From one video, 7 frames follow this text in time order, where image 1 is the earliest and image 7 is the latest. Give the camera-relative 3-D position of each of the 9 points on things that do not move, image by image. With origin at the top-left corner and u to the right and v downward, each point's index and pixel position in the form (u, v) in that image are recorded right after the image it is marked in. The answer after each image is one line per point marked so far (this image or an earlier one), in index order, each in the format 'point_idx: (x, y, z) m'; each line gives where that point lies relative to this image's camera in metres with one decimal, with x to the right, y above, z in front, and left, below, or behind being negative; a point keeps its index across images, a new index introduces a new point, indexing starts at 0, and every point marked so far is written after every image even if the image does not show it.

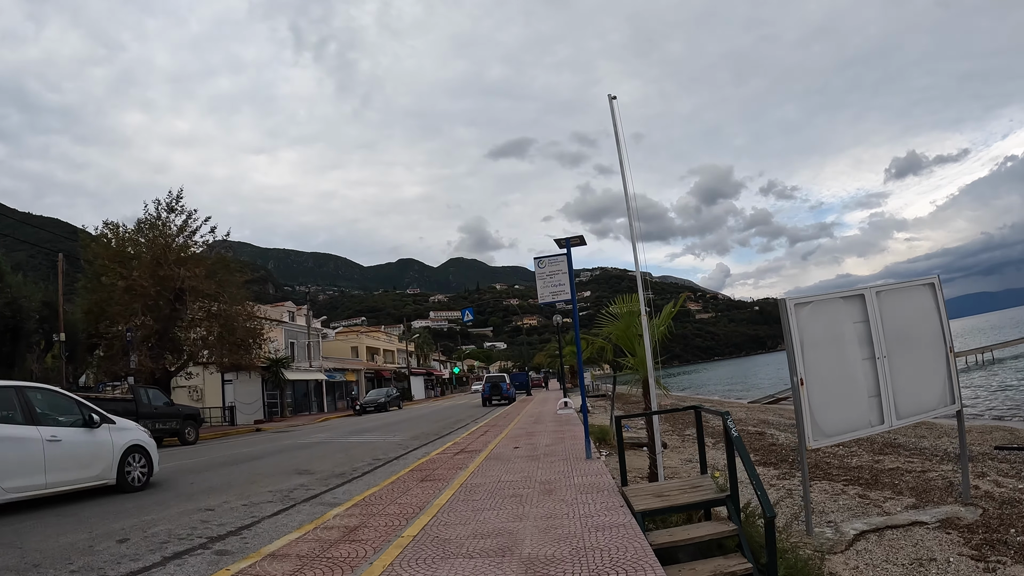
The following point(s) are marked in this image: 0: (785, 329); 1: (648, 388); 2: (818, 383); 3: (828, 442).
0: (+2.9, -0.4, +6.6) m
1: (+2.0, -1.5, +9.0) m
2: (+3.3, -1.0, +6.7) m
3: (+3.4, -1.7, +6.7) m
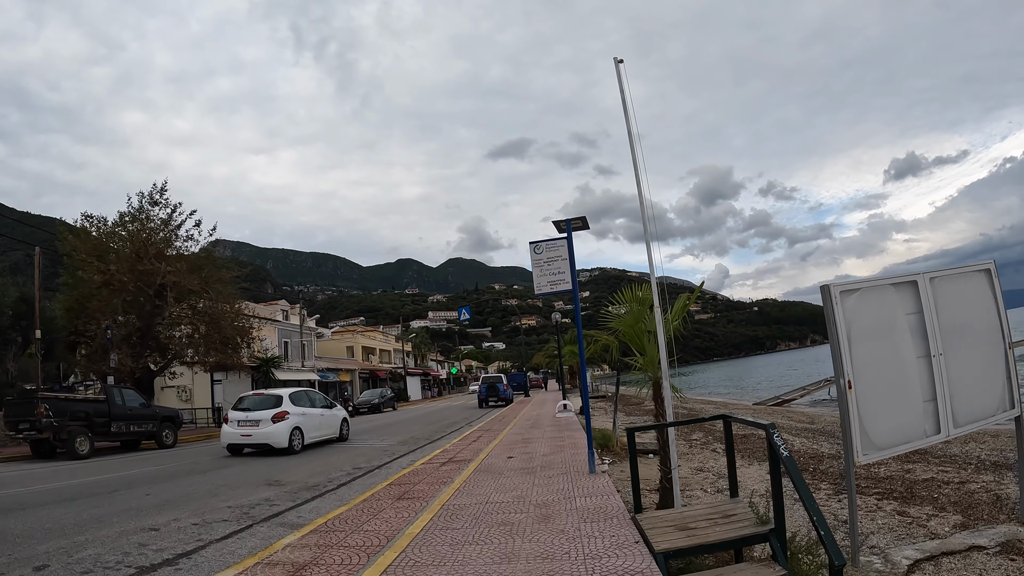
0: (+2.8, -0.3, +5.5) m
1: (+1.9, -1.4, +7.9) m
2: (+3.2, -0.9, +5.7) m
3: (+3.3, -1.5, +5.6) m
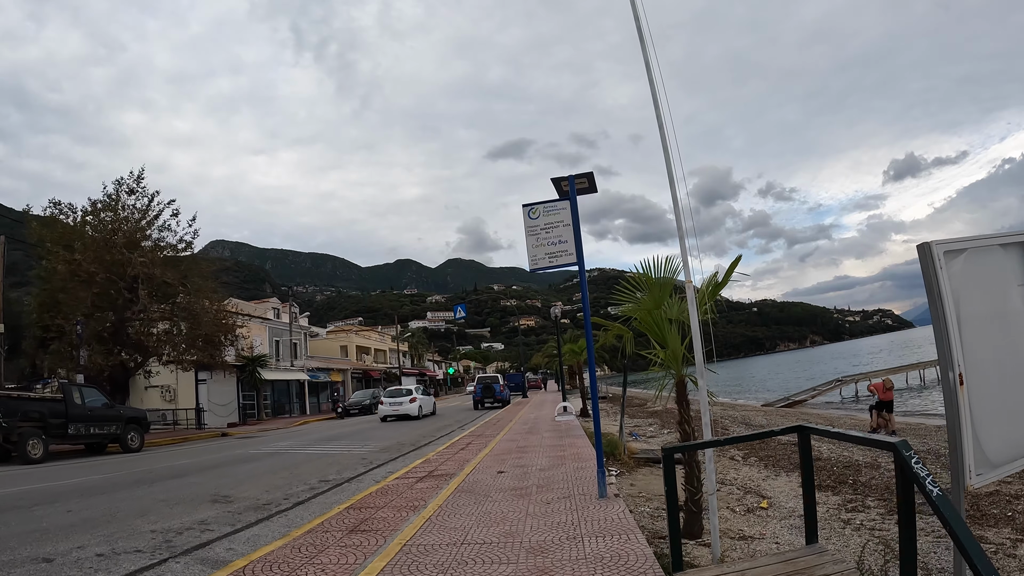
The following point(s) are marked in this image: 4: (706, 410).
0: (+2.7, 0.0, +4.0) m
1: (+1.8, -1.1, +6.4) m
2: (+3.1, -0.6, +4.2) m
3: (+3.2, -1.3, +4.1) m
4: (+1.7, -1.1, +5.6) m
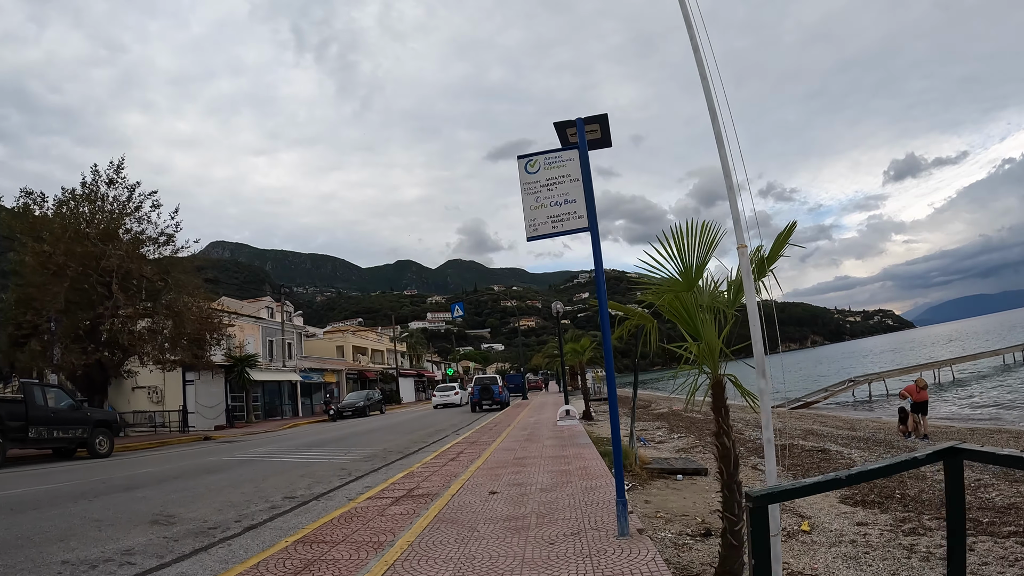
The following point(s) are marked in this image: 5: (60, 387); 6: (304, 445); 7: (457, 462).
0: (+2.7, +0.2, +2.7) m
1: (+1.7, -0.9, +5.1) m
2: (+3.1, -0.4, +2.9) m
3: (+3.2, -1.1, +2.8) m
4: (+1.7, -0.9, +4.3) m
5: (-12.0, -2.7, +16.5) m
6: (-5.6, -4.2, +16.6) m
7: (-0.8, -2.5, +9.0) m
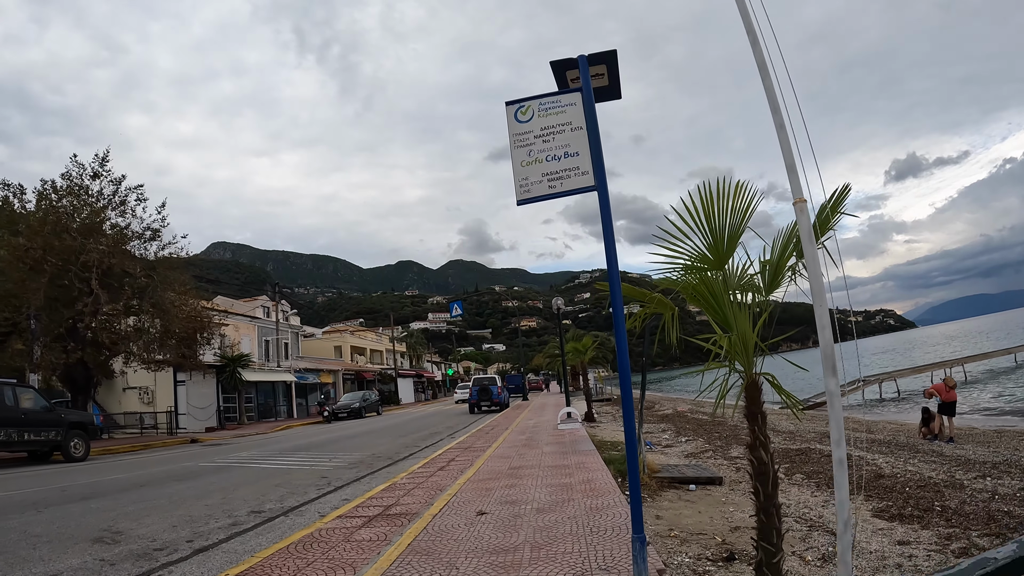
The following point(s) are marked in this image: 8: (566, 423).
0: (+2.6, +0.3, +1.8) m
1: (+1.6, -0.8, +4.2) m
2: (+3.0, -0.3, +1.9) m
3: (+3.1, -0.9, +1.9) m
4: (+1.6, -0.8, +3.4) m
5: (-12.1, -2.6, +15.6) m
6: (-5.6, -4.1, +15.7) m
7: (-0.8, -2.4, +8.1) m
8: (+1.2, -3.0, +13.5) m
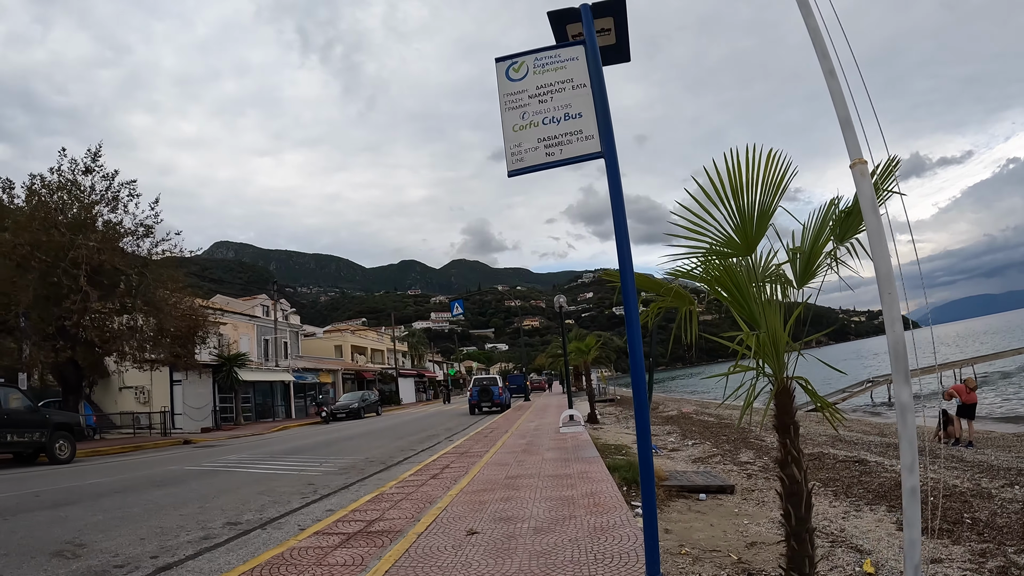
0: (+2.5, +0.4, +1.2) m
1: (+1.6, -0.7, +3.6) m
2: (+3.0, -0.2, +1.4) m
3: (+3.0, -0.9, +1.3) m
4: (+1.5, -0.7, +2.8) m
5: (-12.1, -2.5, +15.1) m
6: (-5.6, -4.0, +15.1) m
7: (-0.9, -2.3, +7.5) m
8: (+1.2, -2.9, +13.0) m
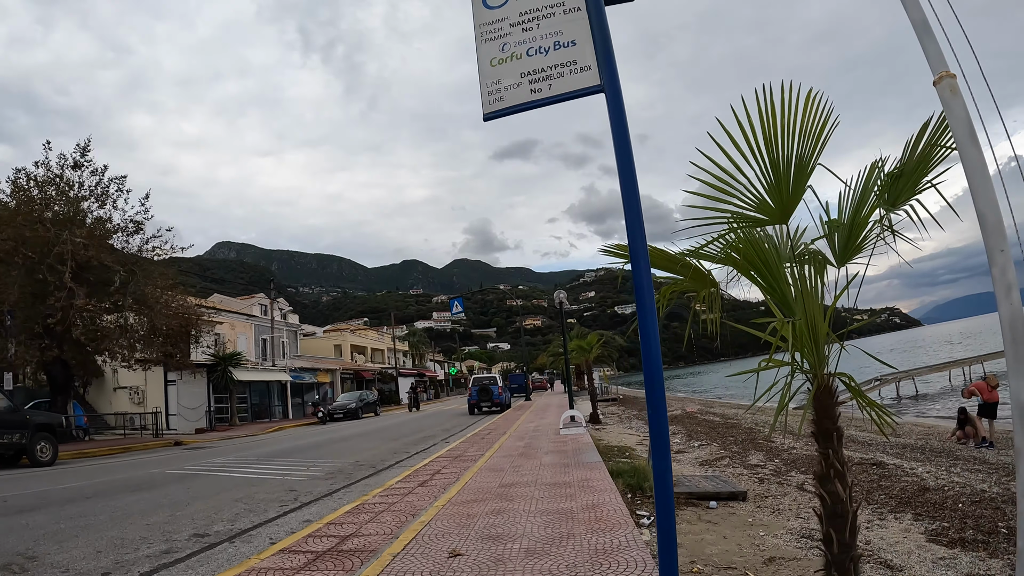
0: (+2.4, +0.5, +0.6) m
1: (+1.5, -0.6, +3.0) m
2: (+2.9, -0.1, +0.7) m
3: (+3.0, -0.8, +0.7) m
4: (+1.5, -0.6, +2.2) m
5: (-12.1, -2.4, +14.5) m
6: (-5.6, -3.9, +14.5) m
7: (-0.9, -2.2, +6.9) m
8: (+1.1, -2.8, +12.3) m
